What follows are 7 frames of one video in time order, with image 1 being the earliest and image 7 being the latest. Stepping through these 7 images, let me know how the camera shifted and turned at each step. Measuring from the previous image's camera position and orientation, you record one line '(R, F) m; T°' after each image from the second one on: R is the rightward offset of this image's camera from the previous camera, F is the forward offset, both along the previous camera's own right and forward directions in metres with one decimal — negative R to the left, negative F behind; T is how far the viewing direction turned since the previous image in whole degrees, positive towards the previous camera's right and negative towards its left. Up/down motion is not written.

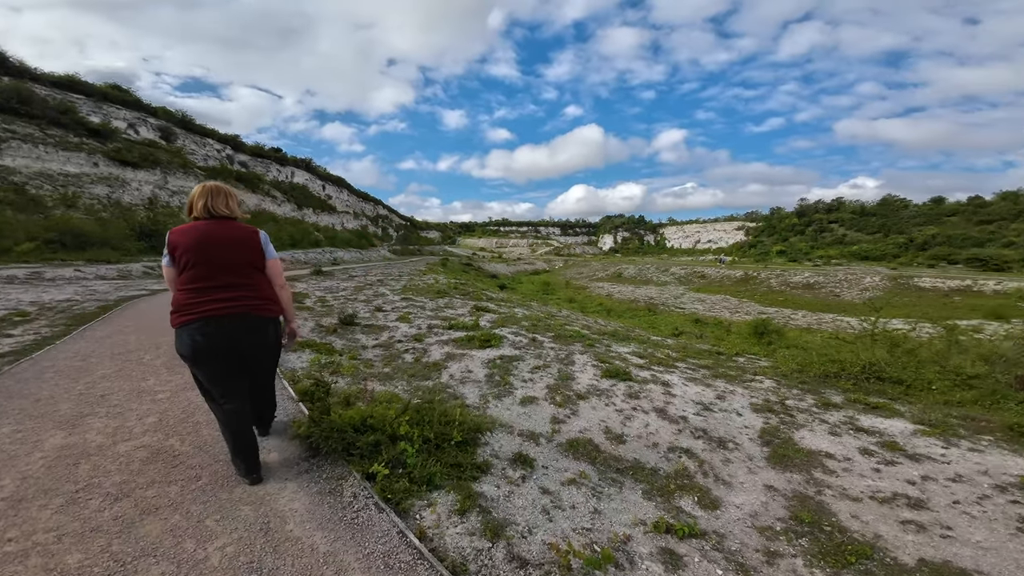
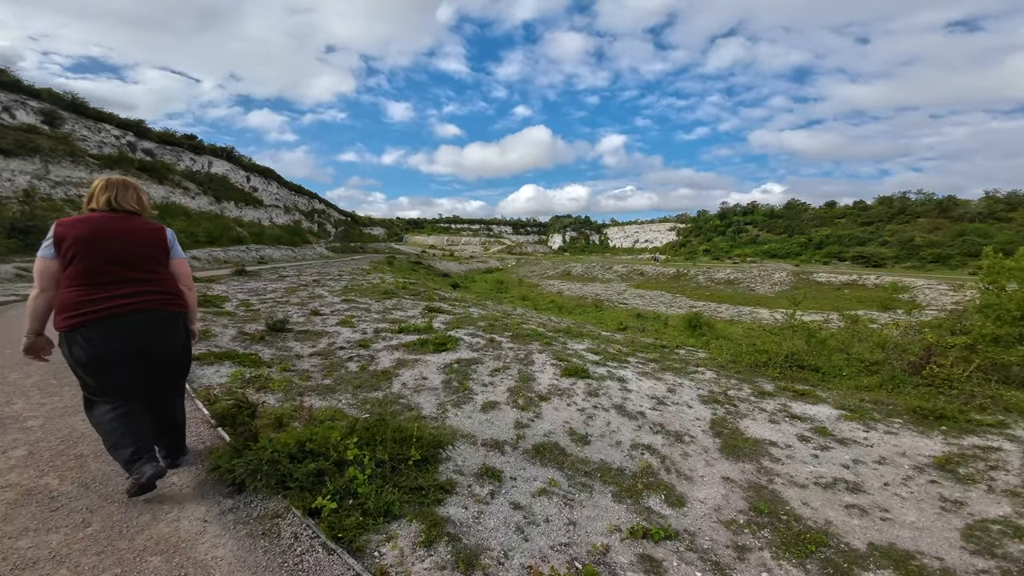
(-0.2, +0.4) m; +9°
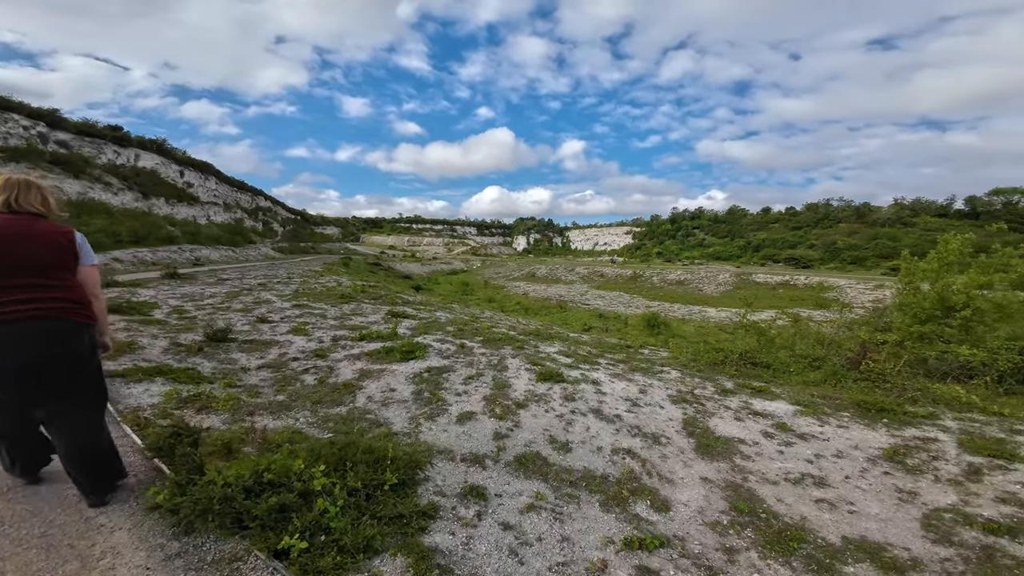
(-0.4, +0.2) m; +6°
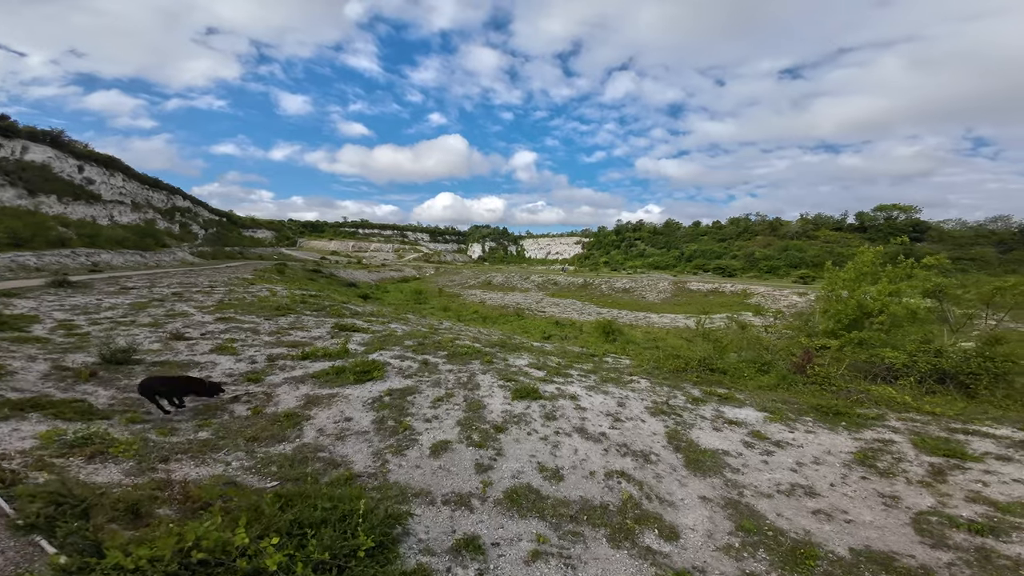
(-0.7, +0.6) m; +8°
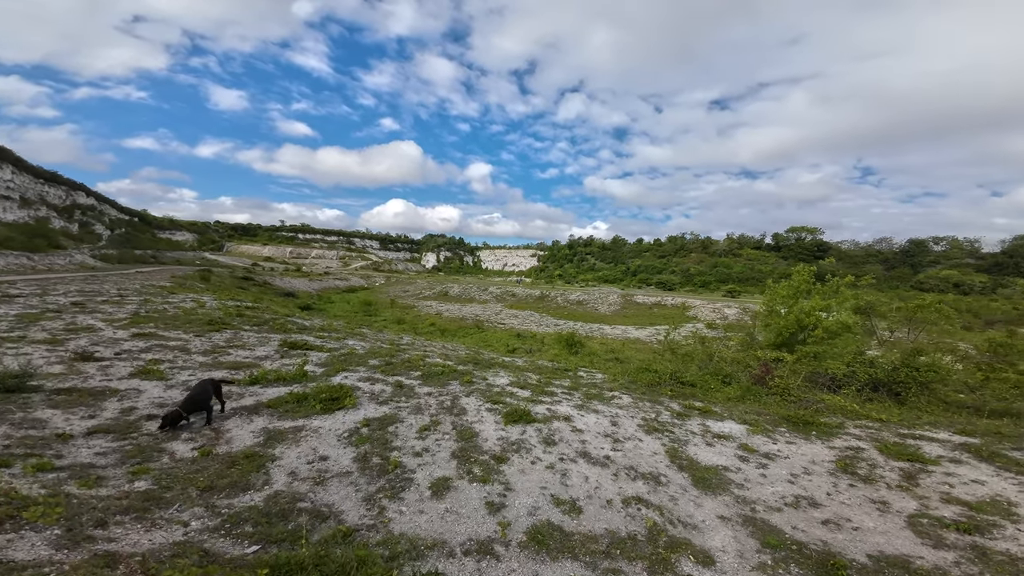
(-1.2, +0.4) m; +8°
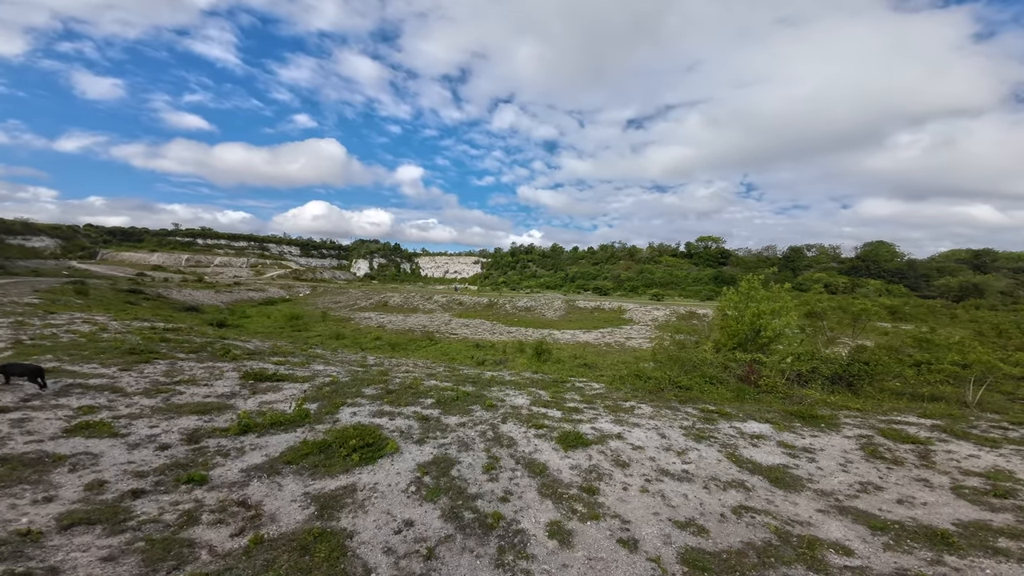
(-3.6, +0.5) m; +11°
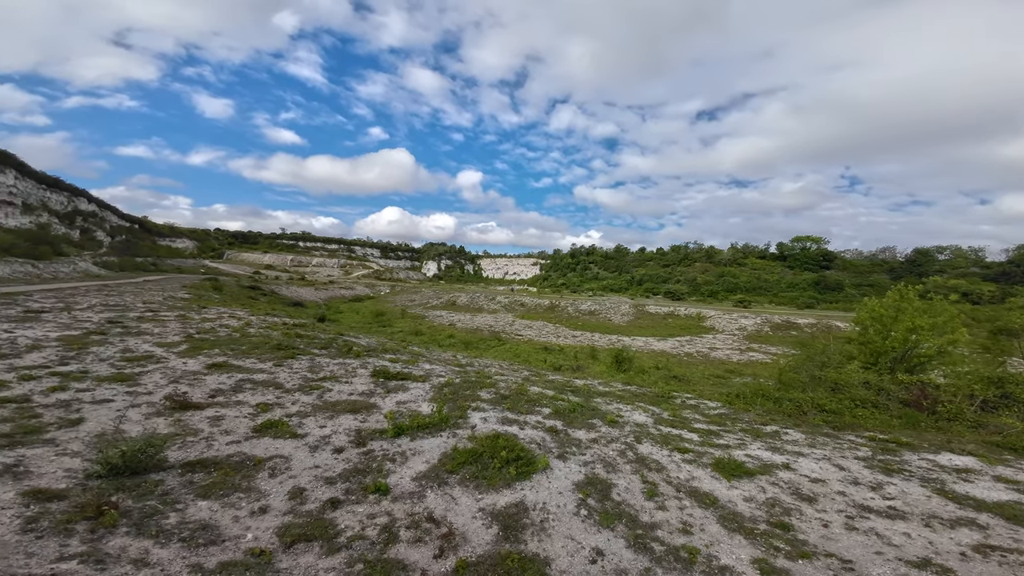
(-2.9, -0.6) m; -10°
